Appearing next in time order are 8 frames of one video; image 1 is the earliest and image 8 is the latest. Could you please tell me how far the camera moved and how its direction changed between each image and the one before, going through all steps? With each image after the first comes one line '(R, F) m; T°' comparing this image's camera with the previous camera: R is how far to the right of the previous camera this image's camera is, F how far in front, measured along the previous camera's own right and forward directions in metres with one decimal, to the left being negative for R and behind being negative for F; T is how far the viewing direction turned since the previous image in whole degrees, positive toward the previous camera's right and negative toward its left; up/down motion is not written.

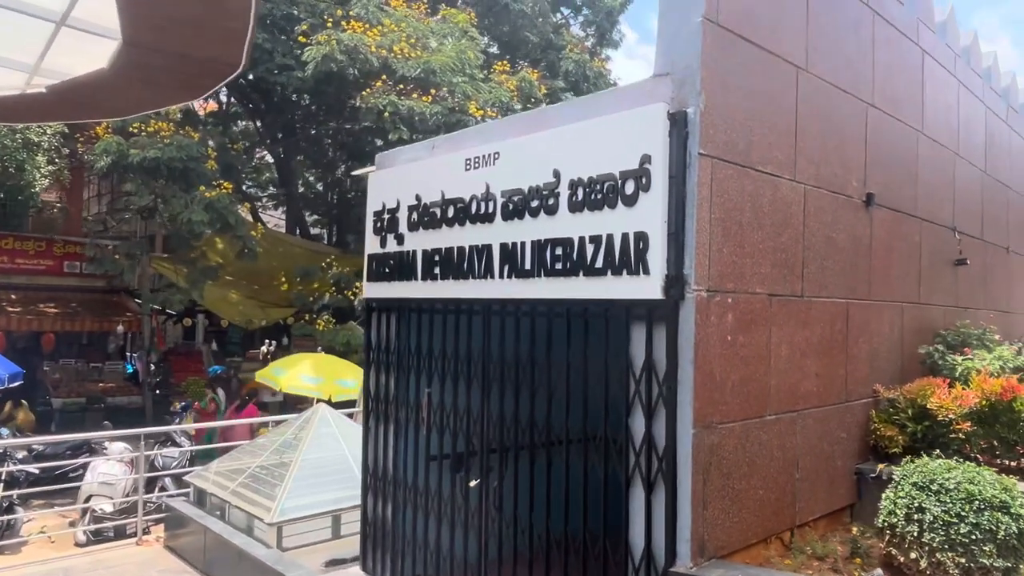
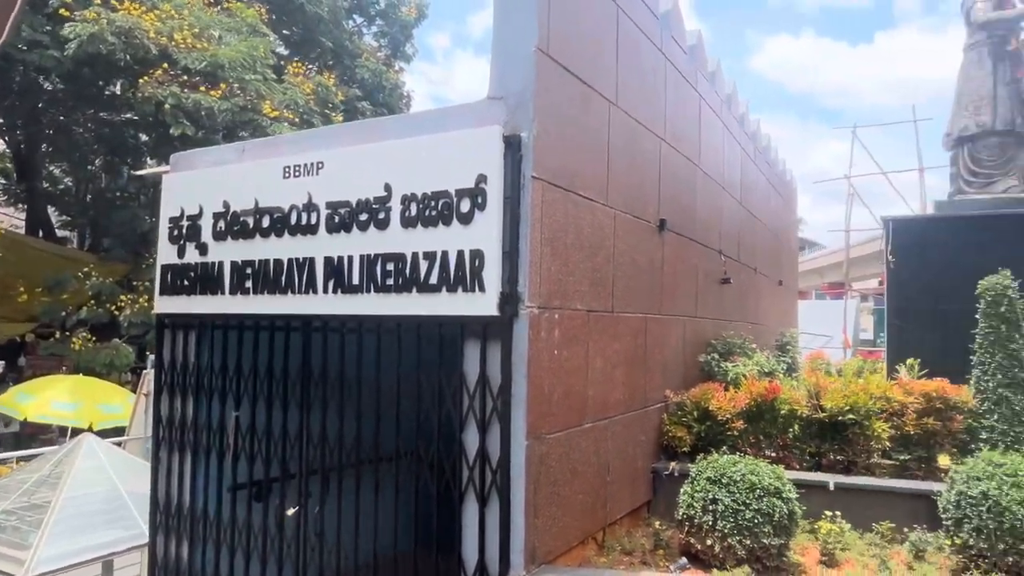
(-0.3, 0.0) m; +18°
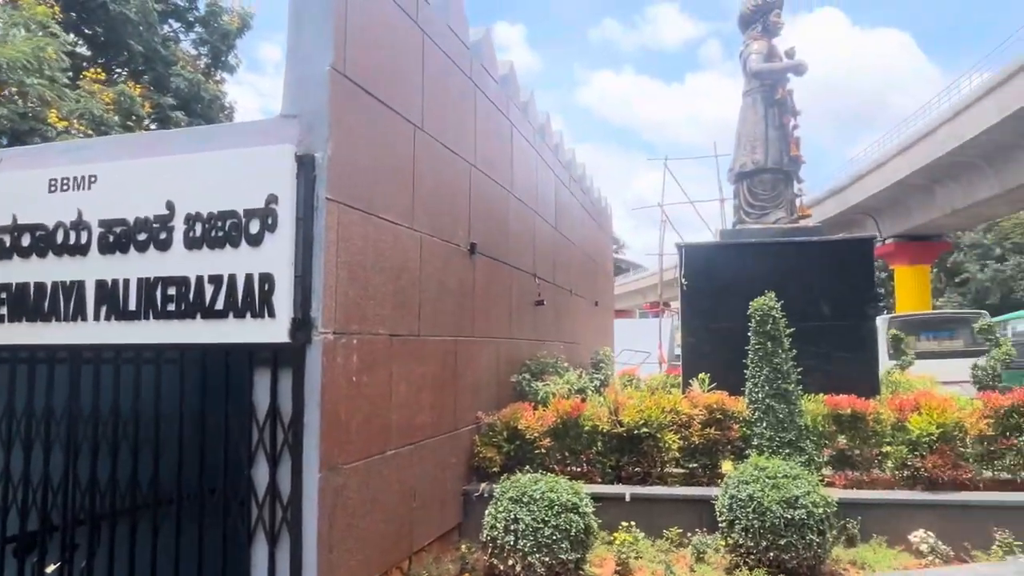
(+0.2, 0.0) m; +13°
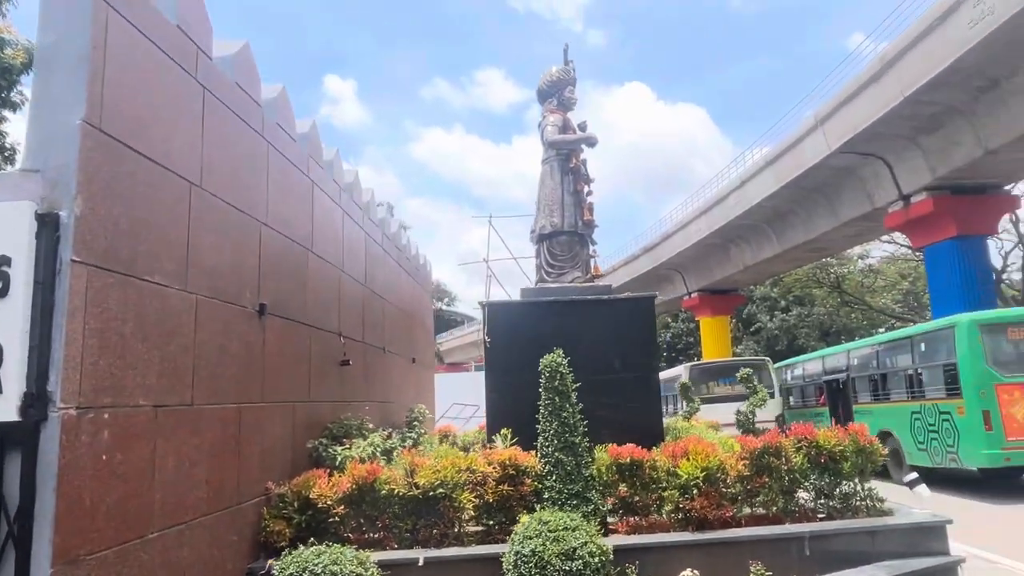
(+0.3, -0.1) m; +13°
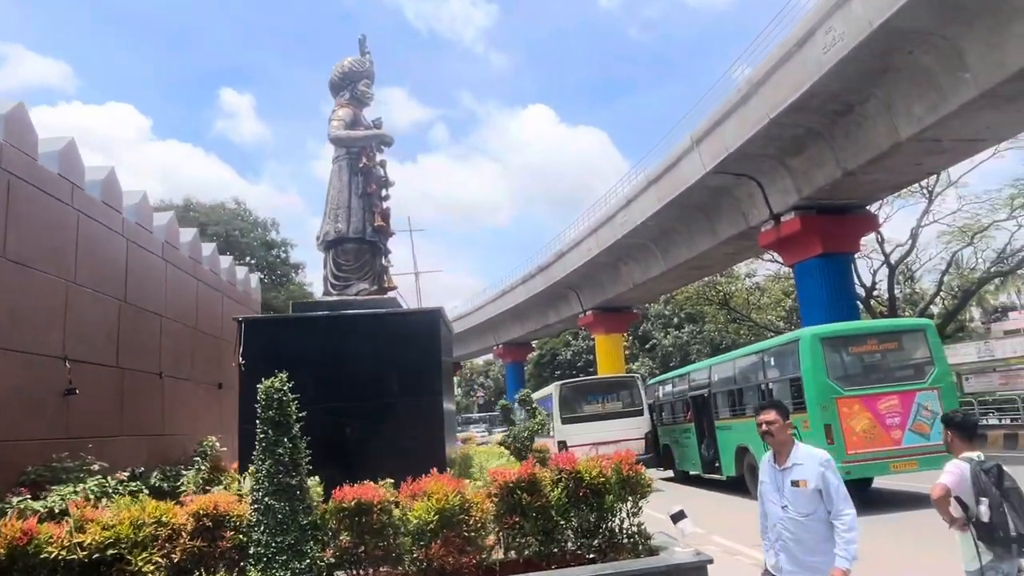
(+1.4, +0.8) m; +7°
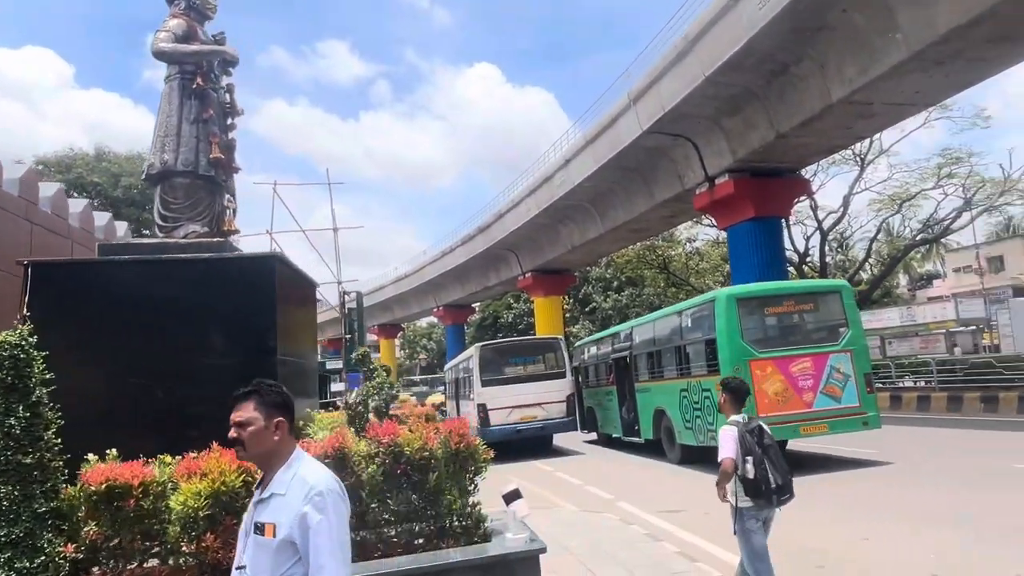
(+0.8, +0.8) m; +4°
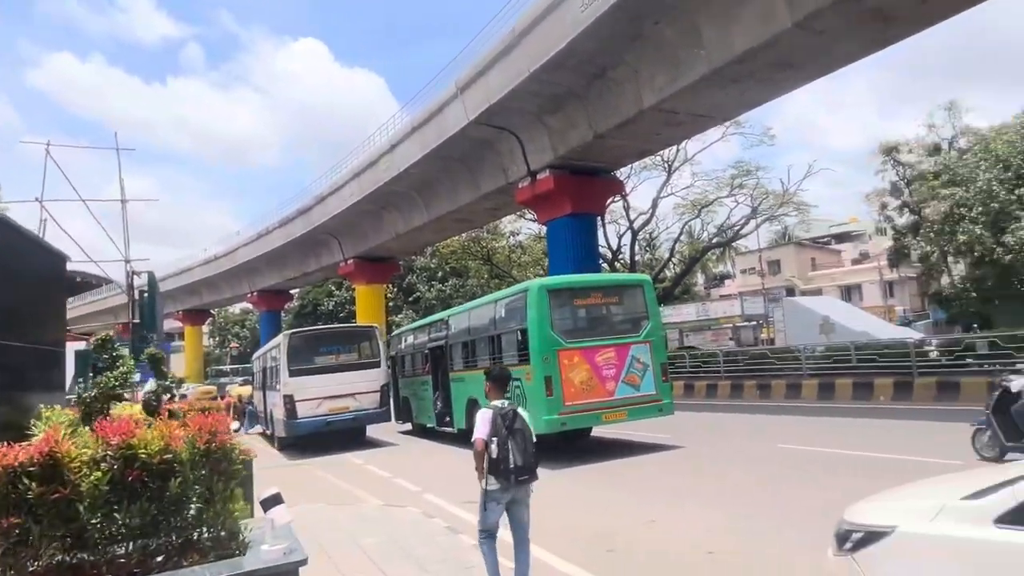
(+0.3, +0.3) m; +14°
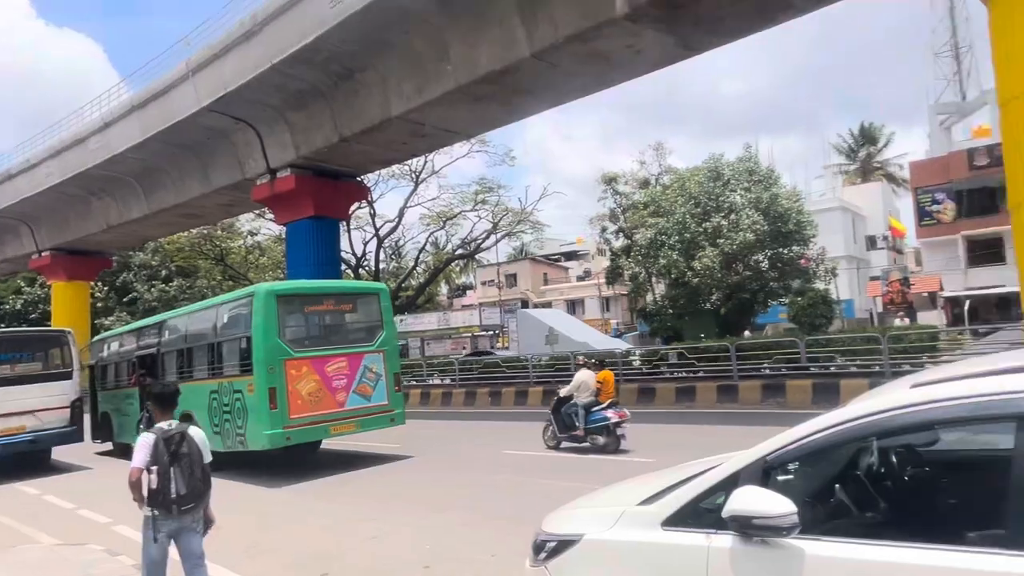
(+0.2, +0.2) m; +20°
